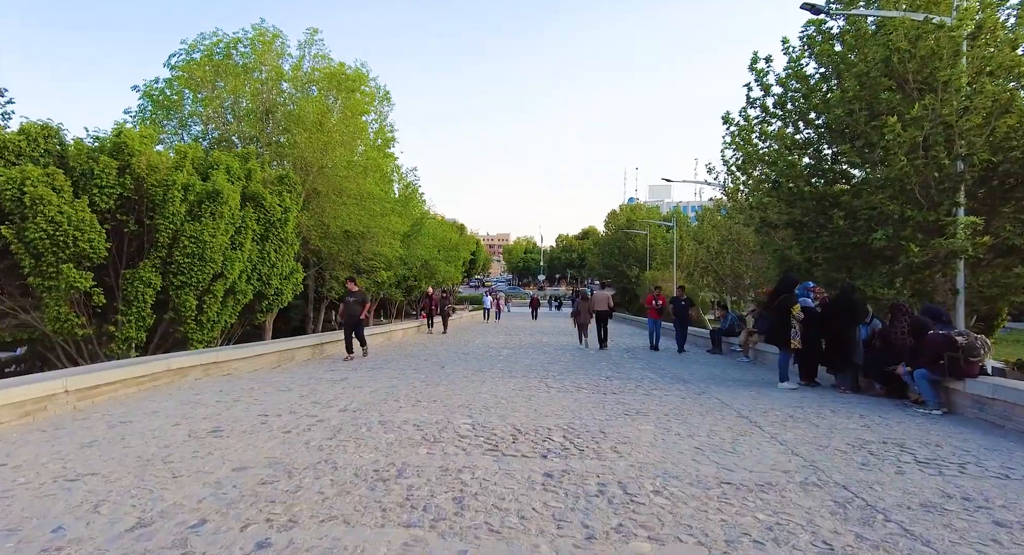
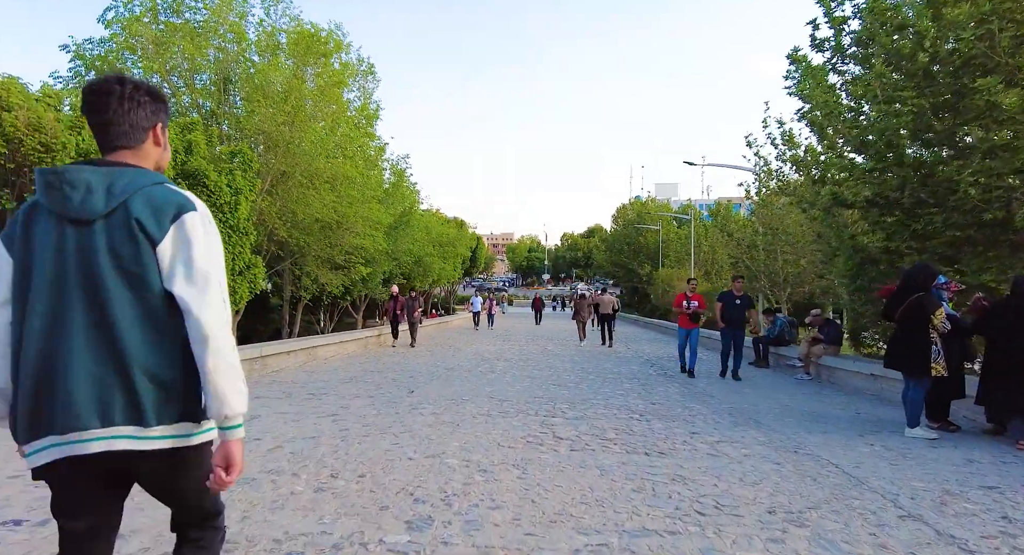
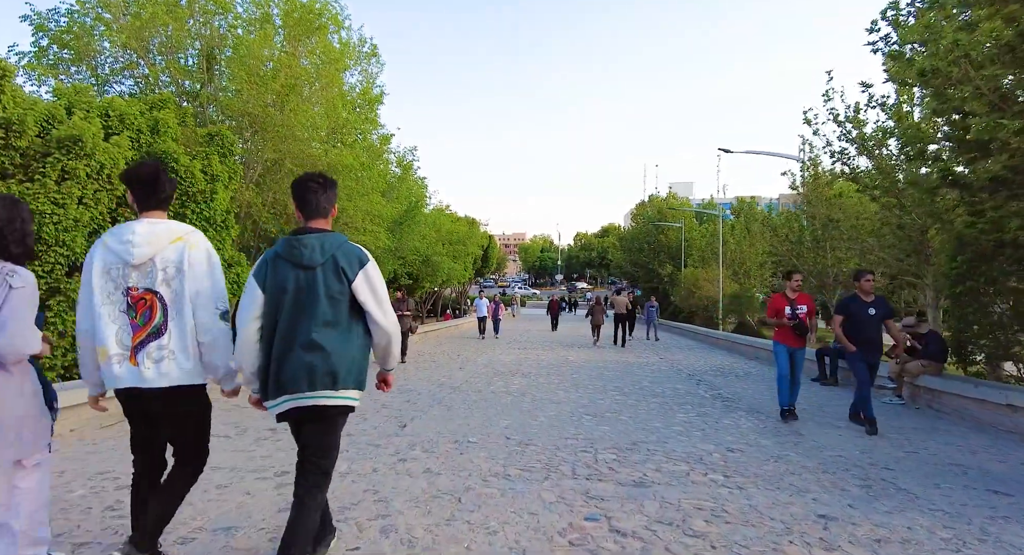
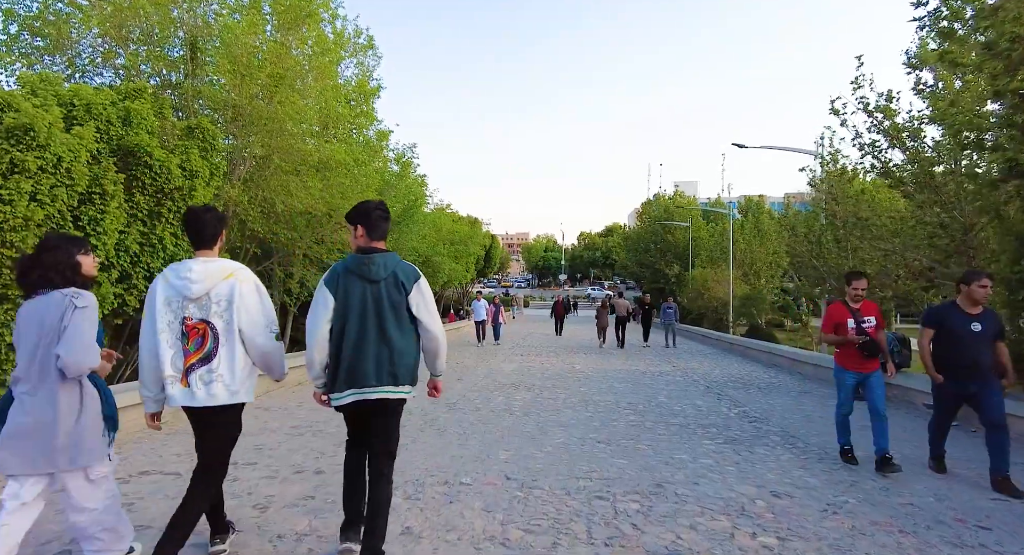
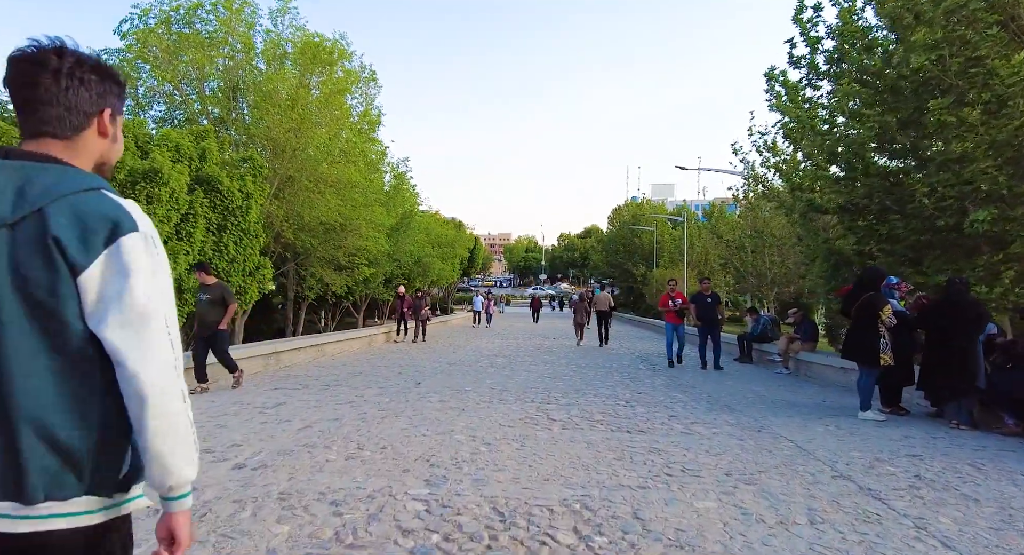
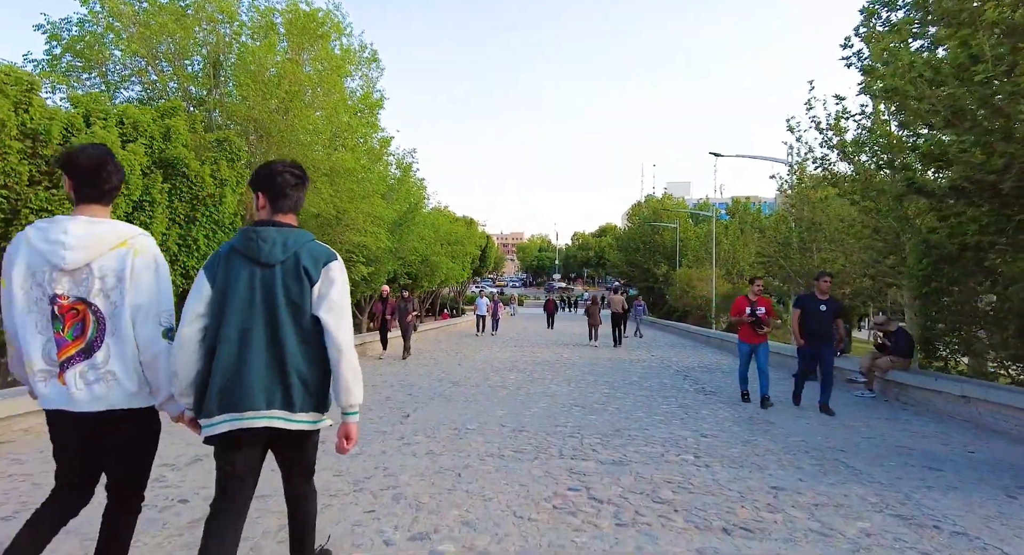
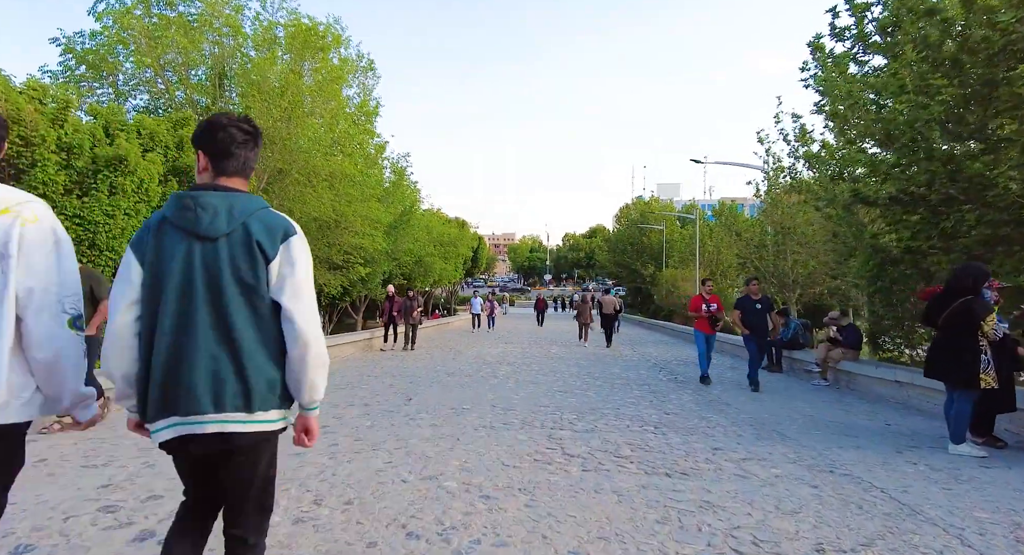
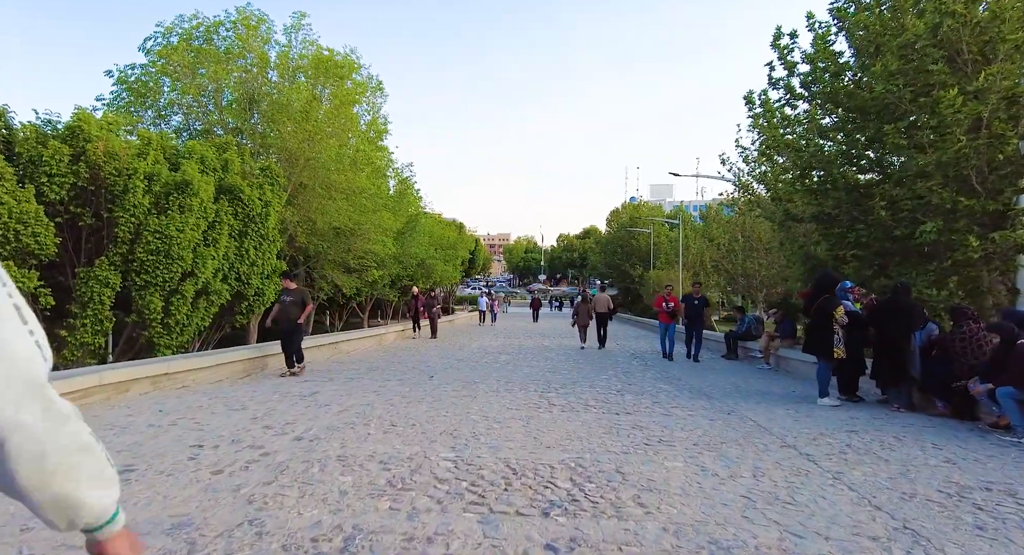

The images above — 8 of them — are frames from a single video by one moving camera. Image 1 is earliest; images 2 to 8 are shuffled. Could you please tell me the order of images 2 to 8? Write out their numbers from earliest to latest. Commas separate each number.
8, 5, 2, 7, 6, 3, 4
